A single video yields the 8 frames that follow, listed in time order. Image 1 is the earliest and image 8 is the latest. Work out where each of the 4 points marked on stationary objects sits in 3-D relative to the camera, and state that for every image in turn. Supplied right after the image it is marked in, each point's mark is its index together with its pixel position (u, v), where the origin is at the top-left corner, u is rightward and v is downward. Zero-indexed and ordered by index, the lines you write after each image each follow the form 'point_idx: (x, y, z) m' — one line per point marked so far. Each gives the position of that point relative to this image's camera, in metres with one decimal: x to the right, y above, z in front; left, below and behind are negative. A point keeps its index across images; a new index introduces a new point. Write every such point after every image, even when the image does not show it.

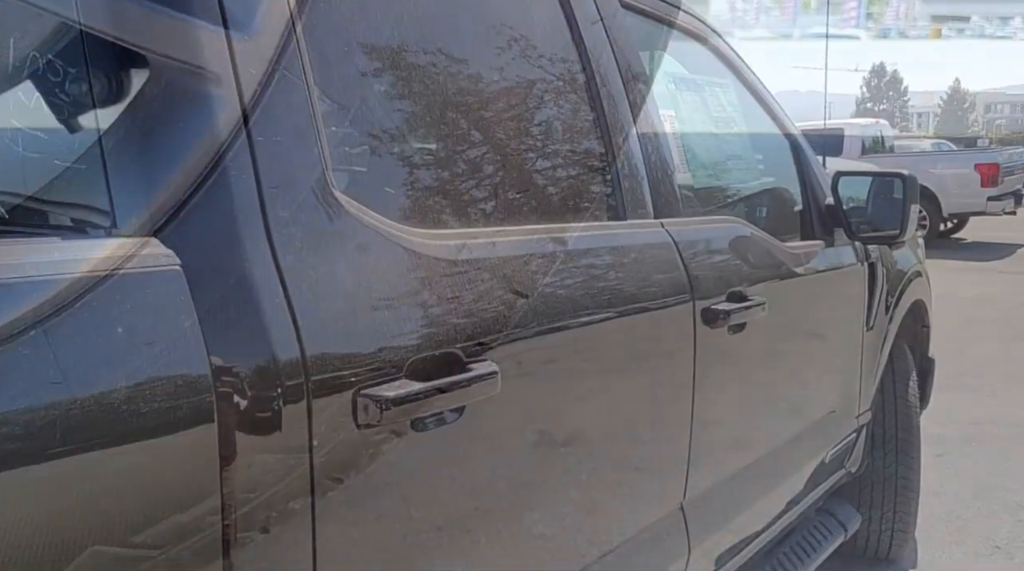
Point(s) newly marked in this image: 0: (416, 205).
0: (-0.2, +0.1, +1.3) m
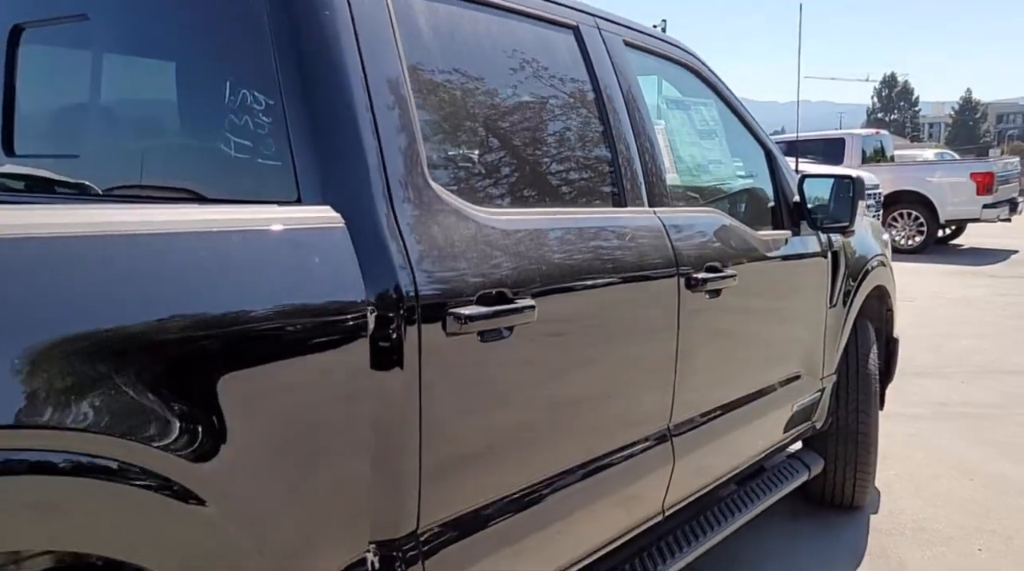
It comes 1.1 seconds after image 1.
0: (-0.1, +0.2, +1.8) m
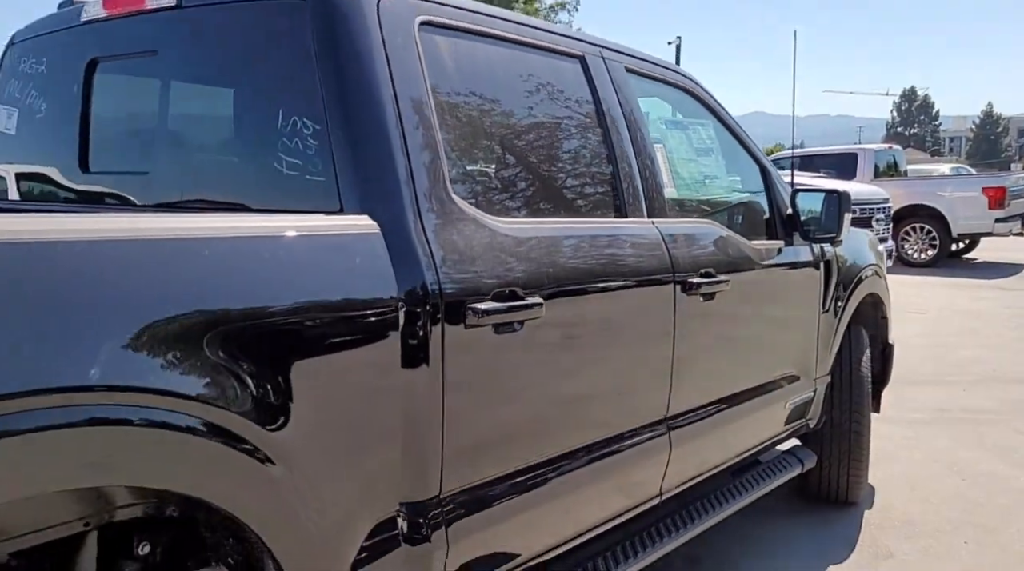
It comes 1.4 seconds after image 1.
0: (-0.1, +0.2, +2.1) m
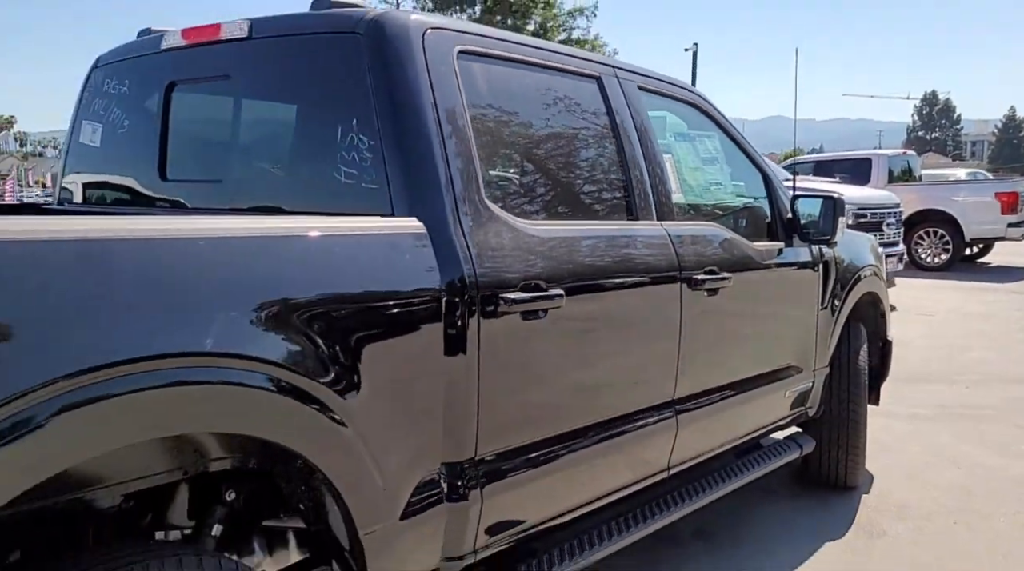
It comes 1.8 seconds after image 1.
0: (0.0, +0.2, +2.4) m
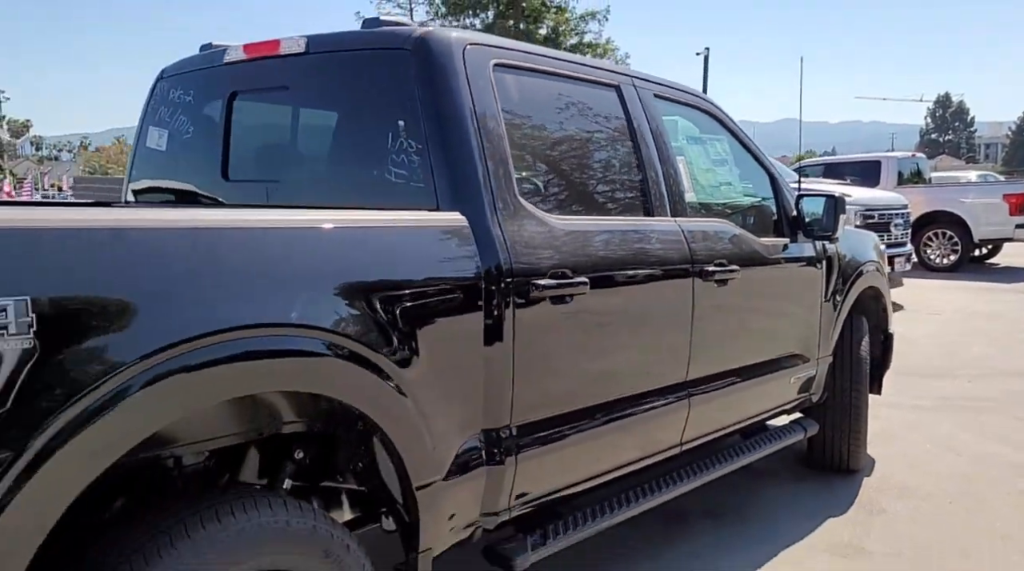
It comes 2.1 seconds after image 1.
0: (+0.1, +0.3, +2.7) m
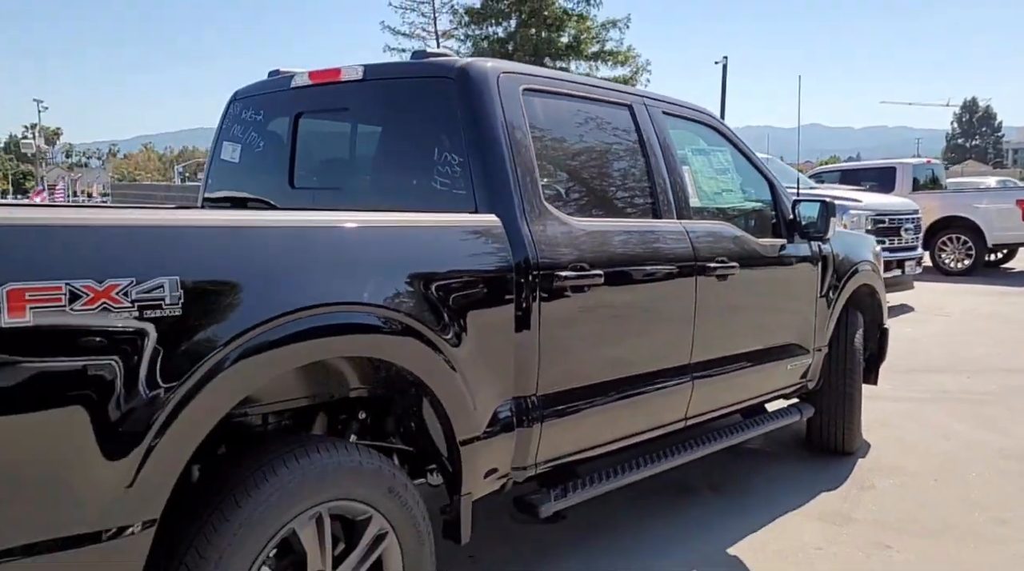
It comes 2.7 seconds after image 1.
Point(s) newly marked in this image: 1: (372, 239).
0: (+0.2, +0.3, +3.1) m
1: (-0.4, +0.1, +2.4) m
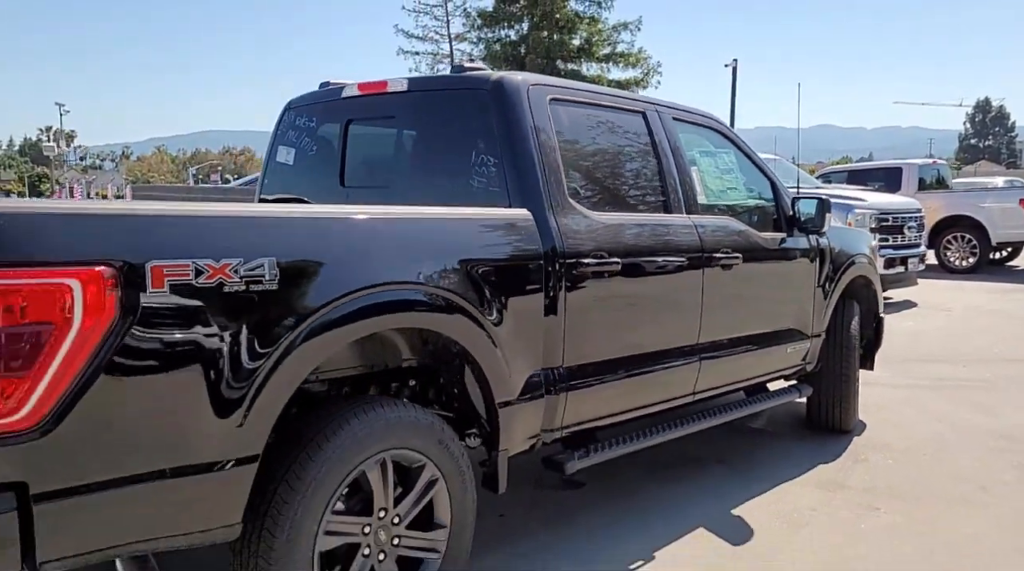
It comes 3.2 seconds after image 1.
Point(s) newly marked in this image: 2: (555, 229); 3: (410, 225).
0: (+0.3, +0.3, +3.5) m
1: (-0.3, +0.2, +2.8) m
2: (+0.2, +0.2, +3.2) m
3: (-0.3, +0.2, +2.7) m
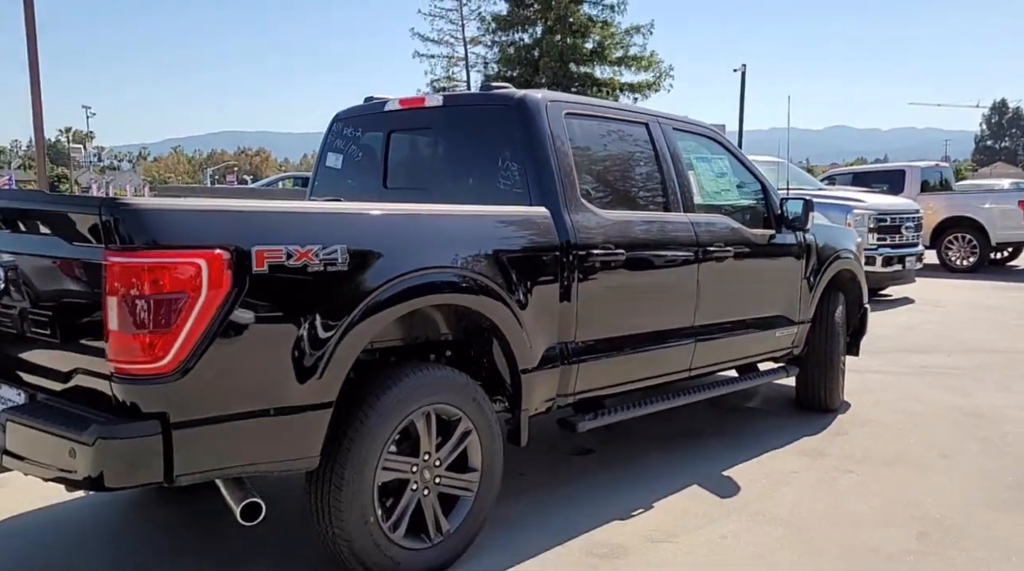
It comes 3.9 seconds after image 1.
0: (+0.4, +0.4, +4.0) m
1: (-0.2, +0.2, +3.3) m
2: (+0.2, +0.3, +3.8) m
3: (-0.3, +0.3, +3.3) m
